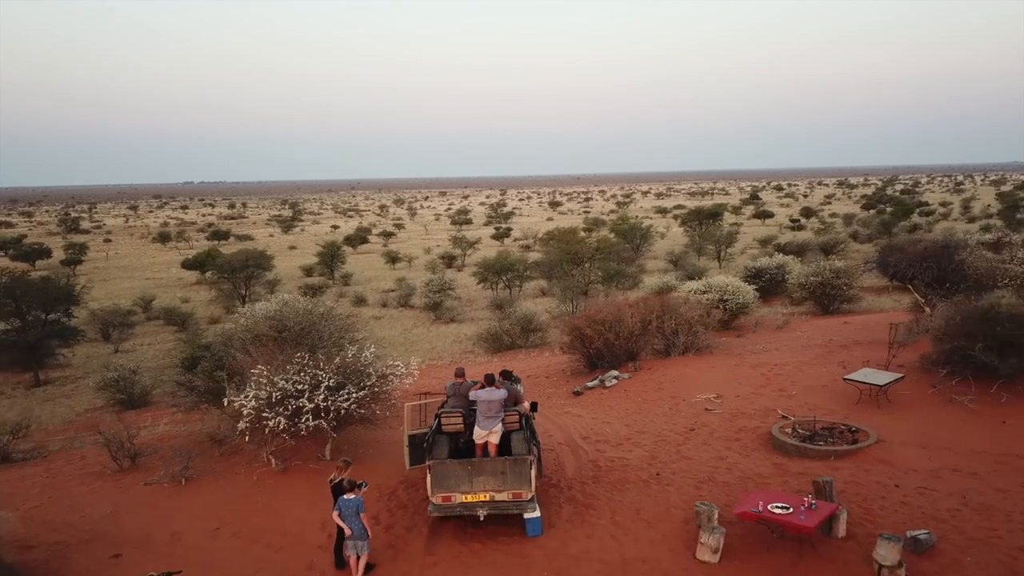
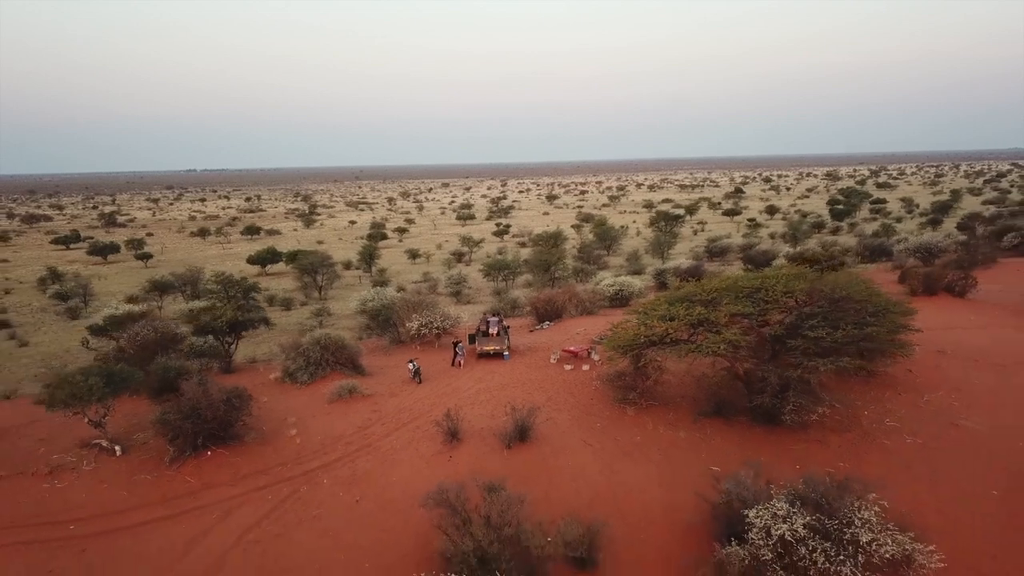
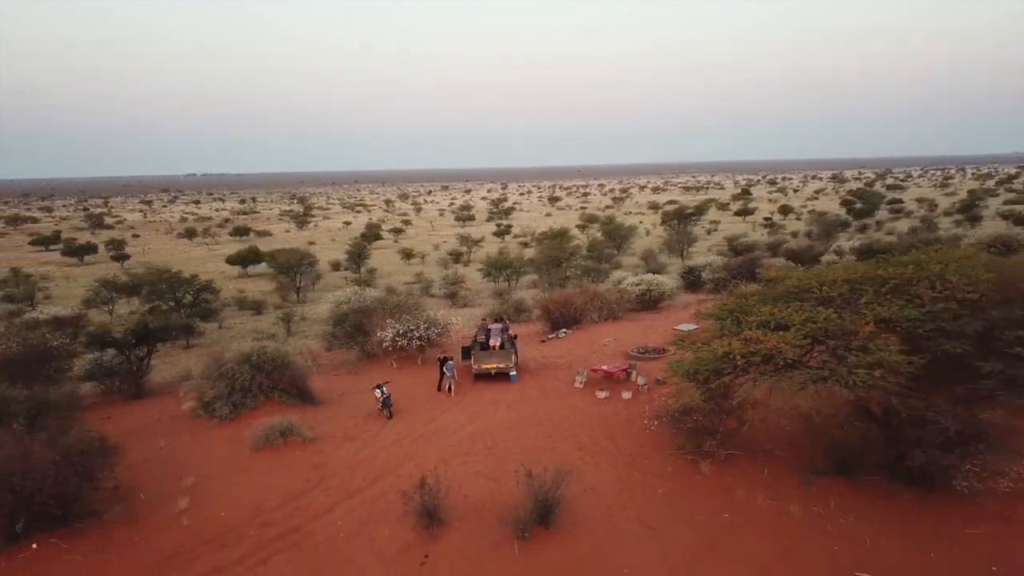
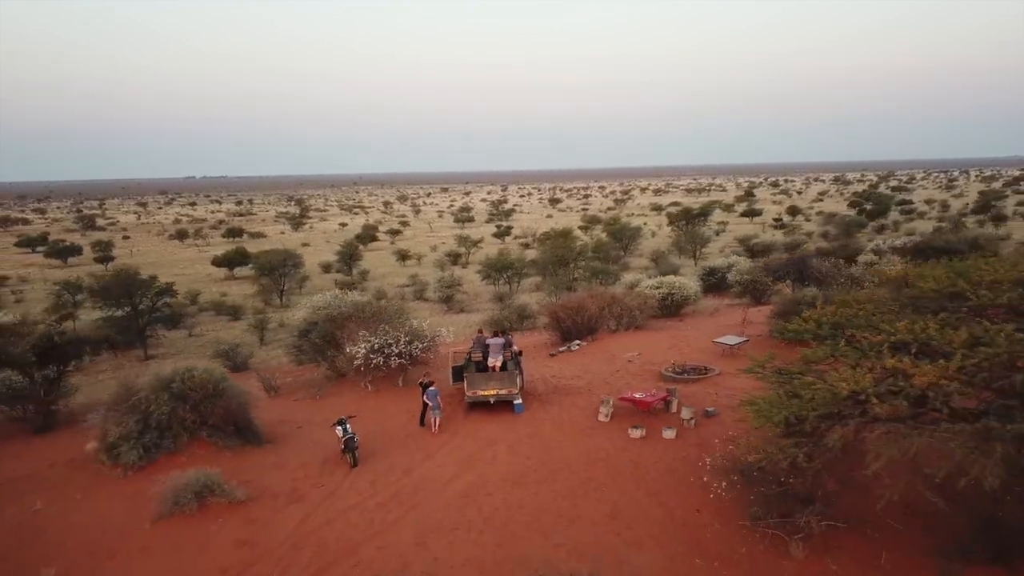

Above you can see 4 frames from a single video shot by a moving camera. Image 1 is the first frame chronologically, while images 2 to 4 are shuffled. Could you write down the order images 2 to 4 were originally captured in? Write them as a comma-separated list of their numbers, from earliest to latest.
4, 3, 2
